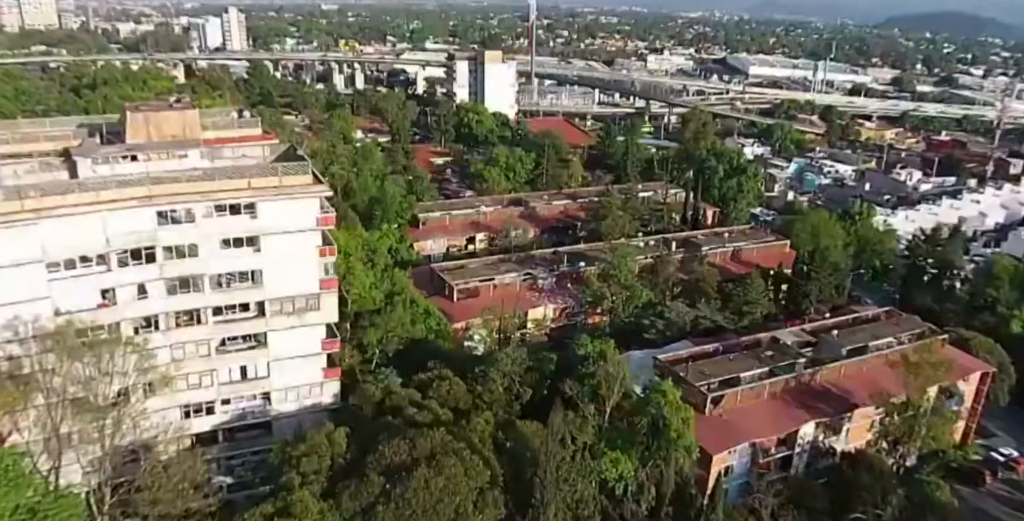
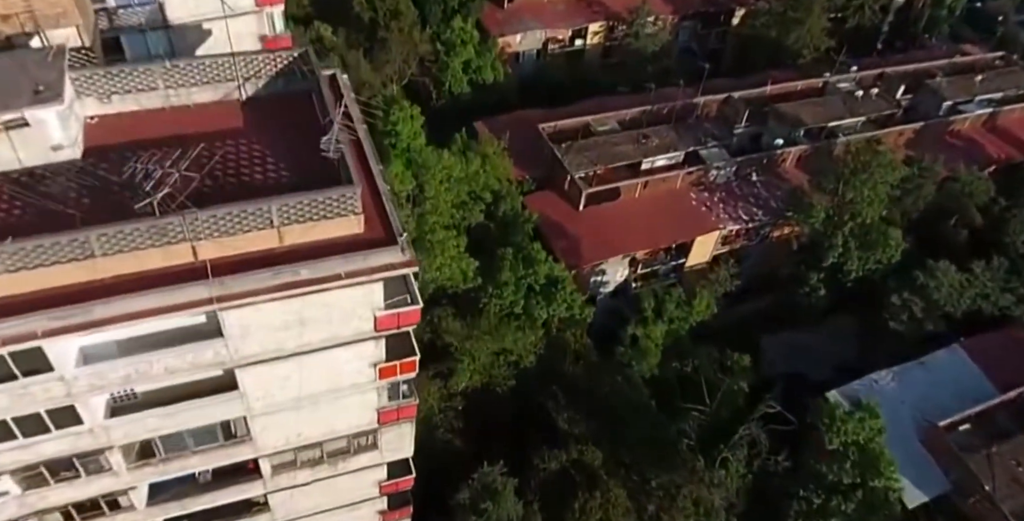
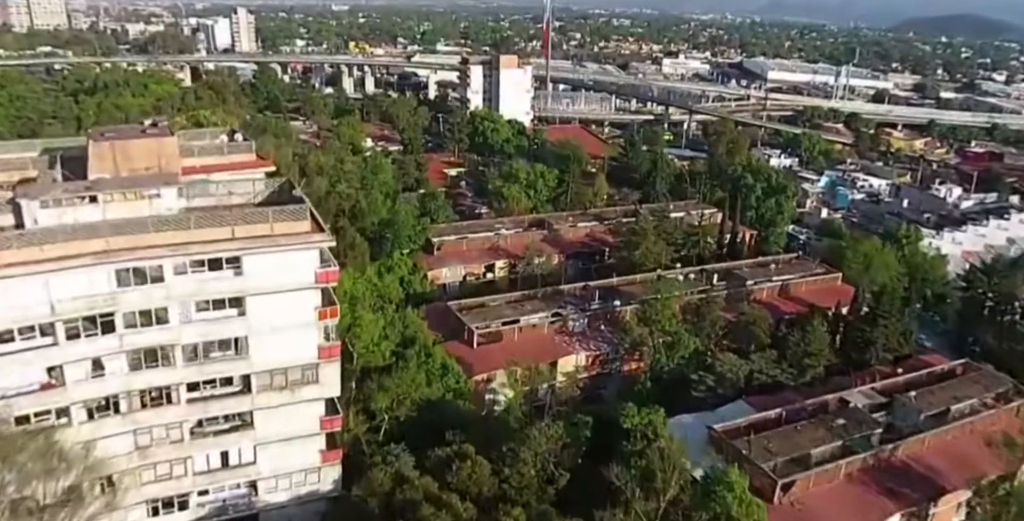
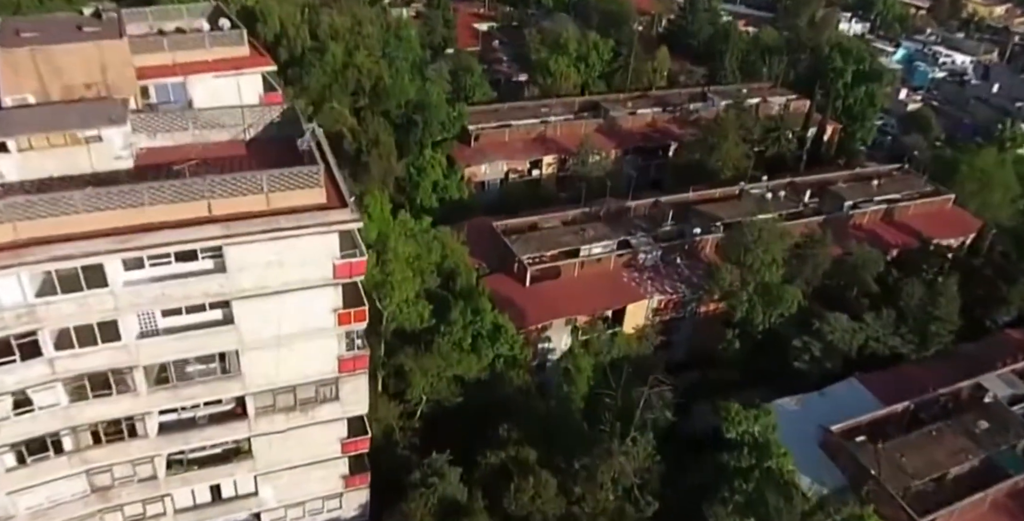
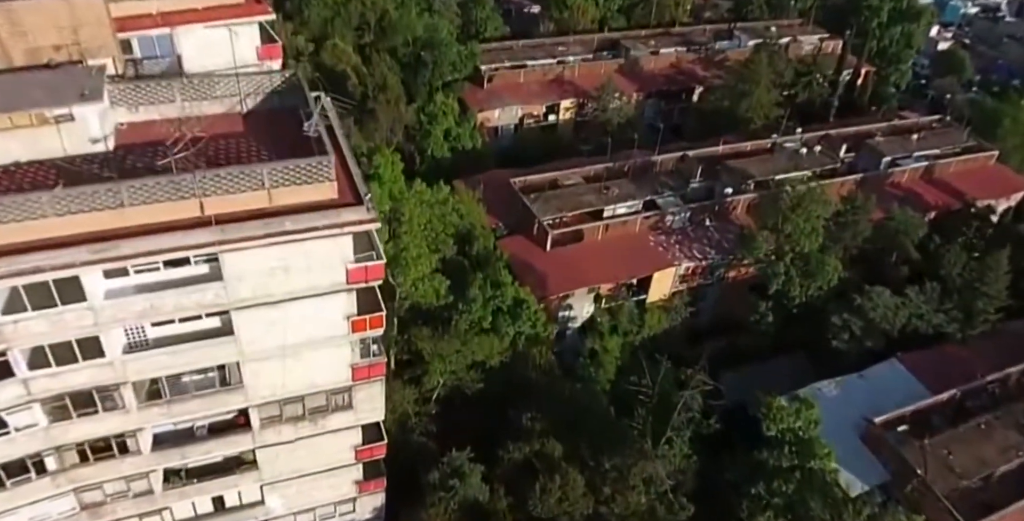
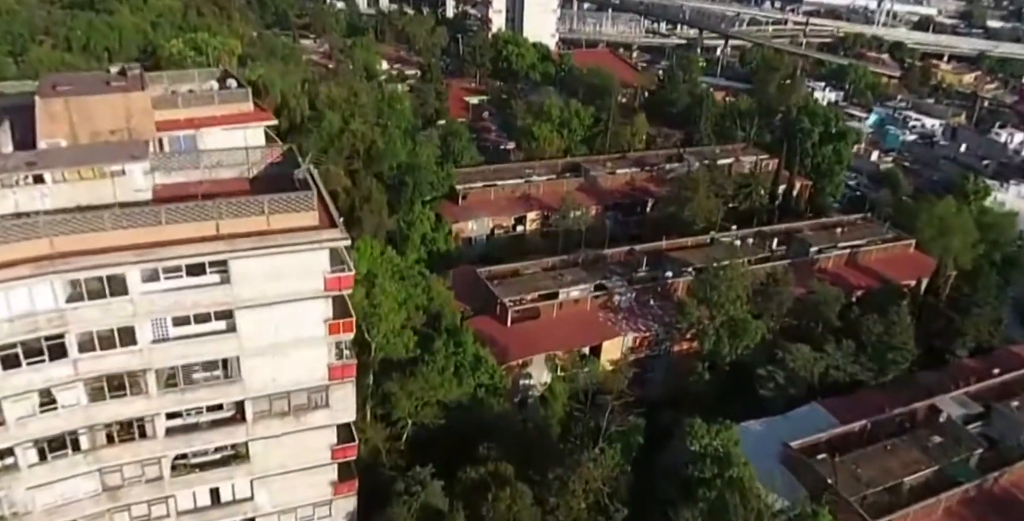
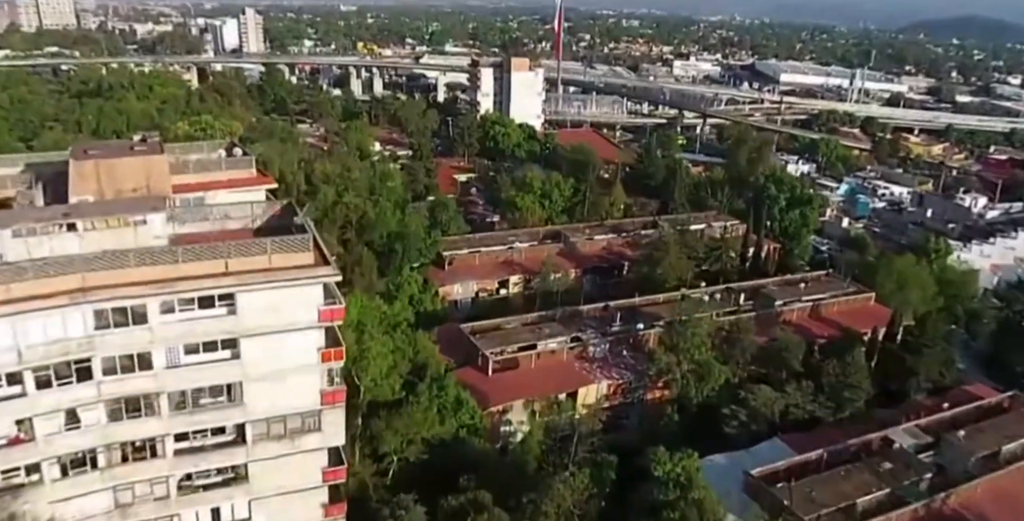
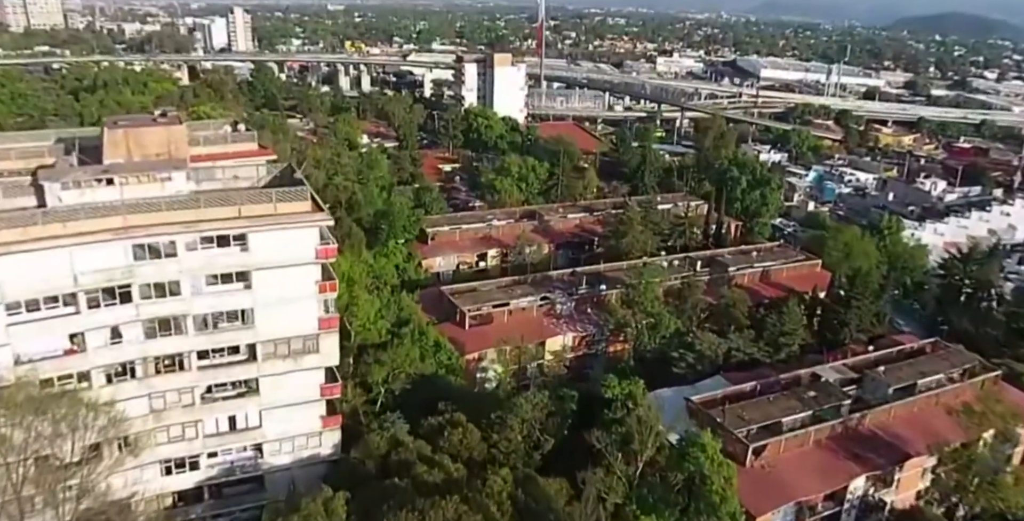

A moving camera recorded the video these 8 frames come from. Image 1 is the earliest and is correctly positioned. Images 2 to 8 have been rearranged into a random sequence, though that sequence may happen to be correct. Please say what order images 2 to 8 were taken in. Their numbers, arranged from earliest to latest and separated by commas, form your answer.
8, 3, 7, 6, 4, 5, 2
